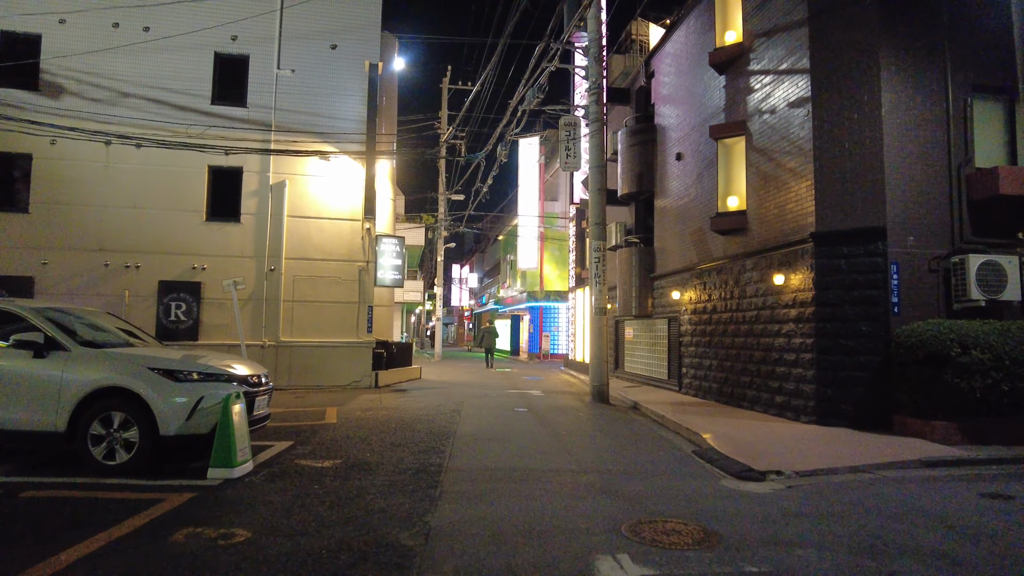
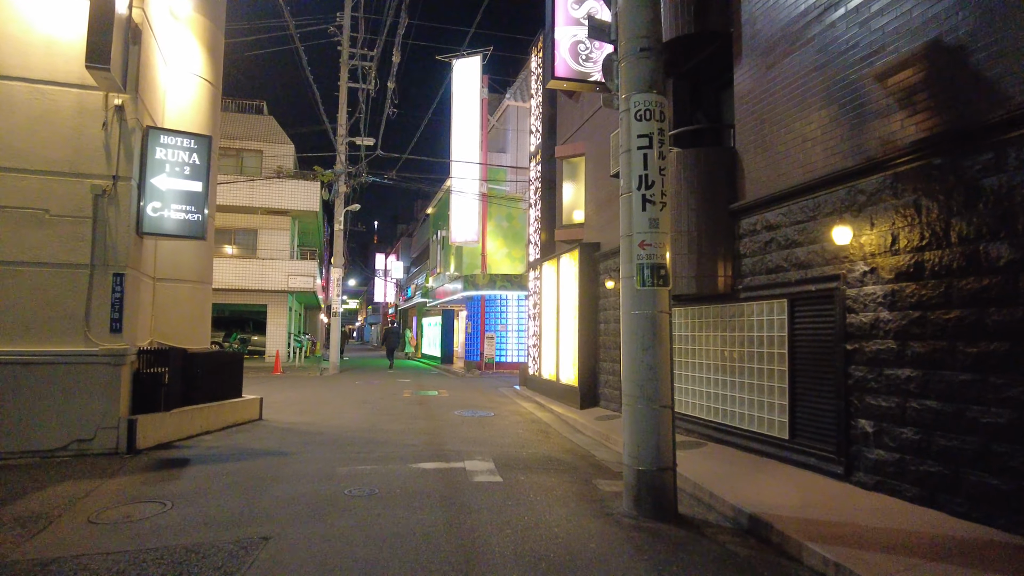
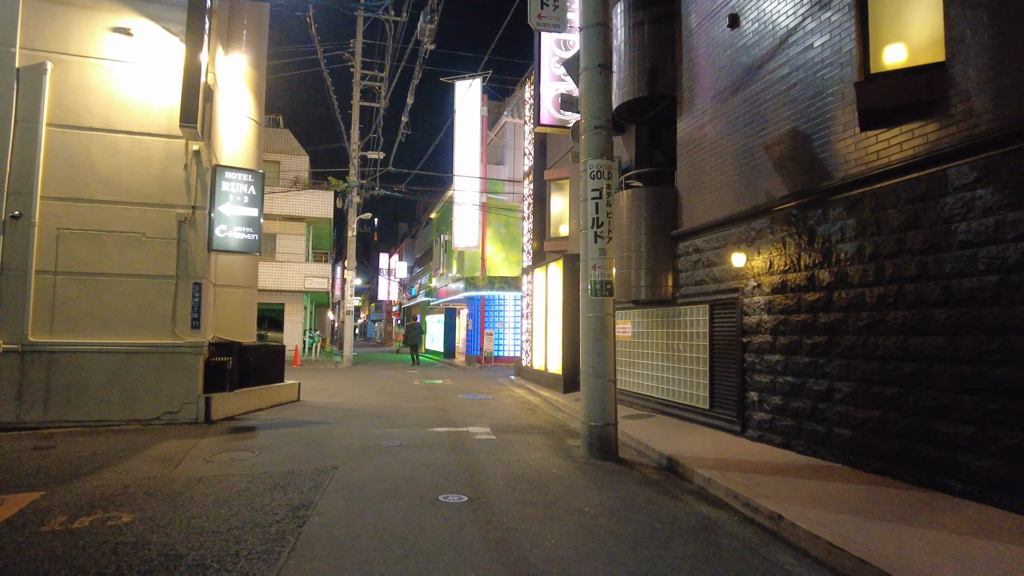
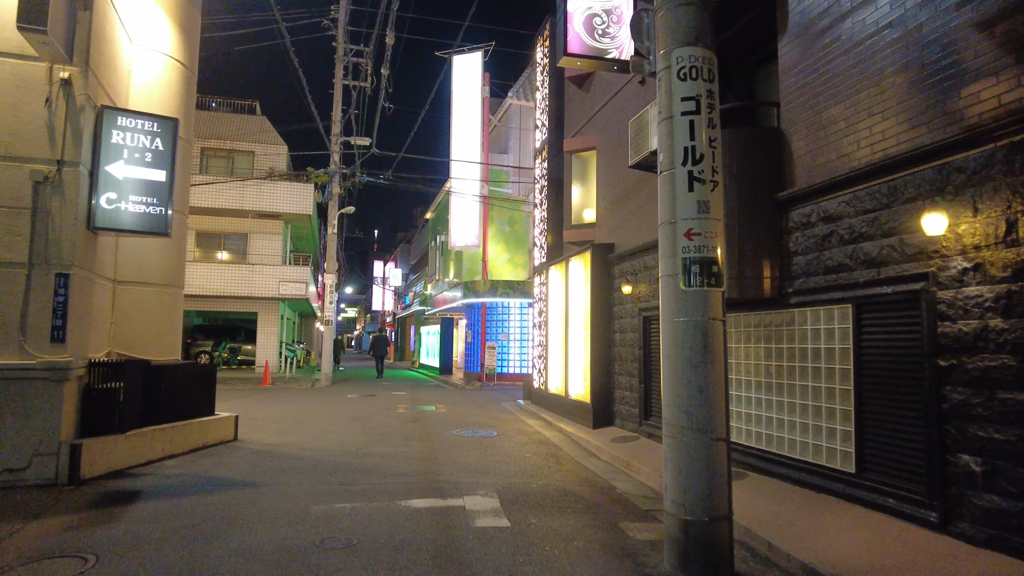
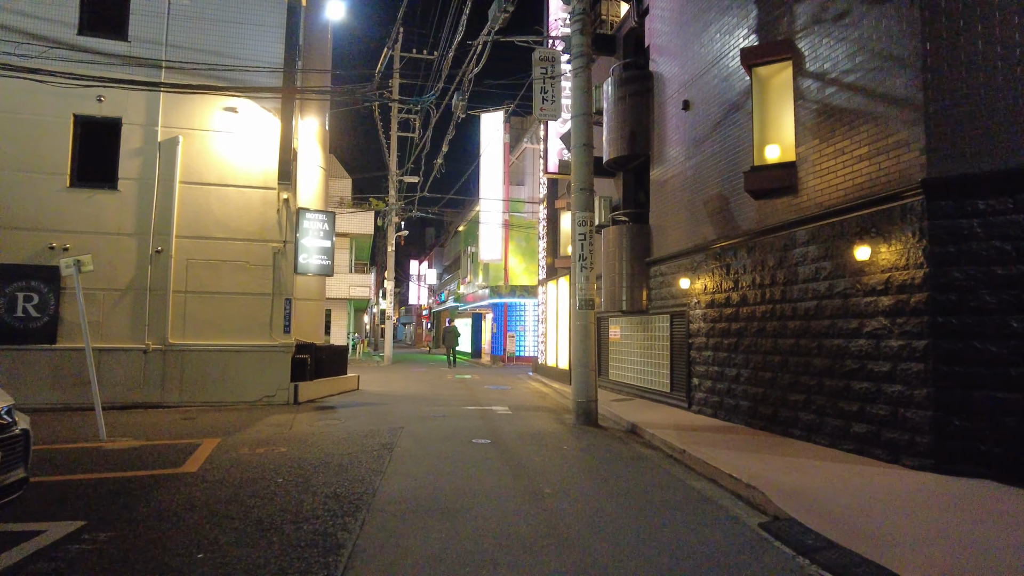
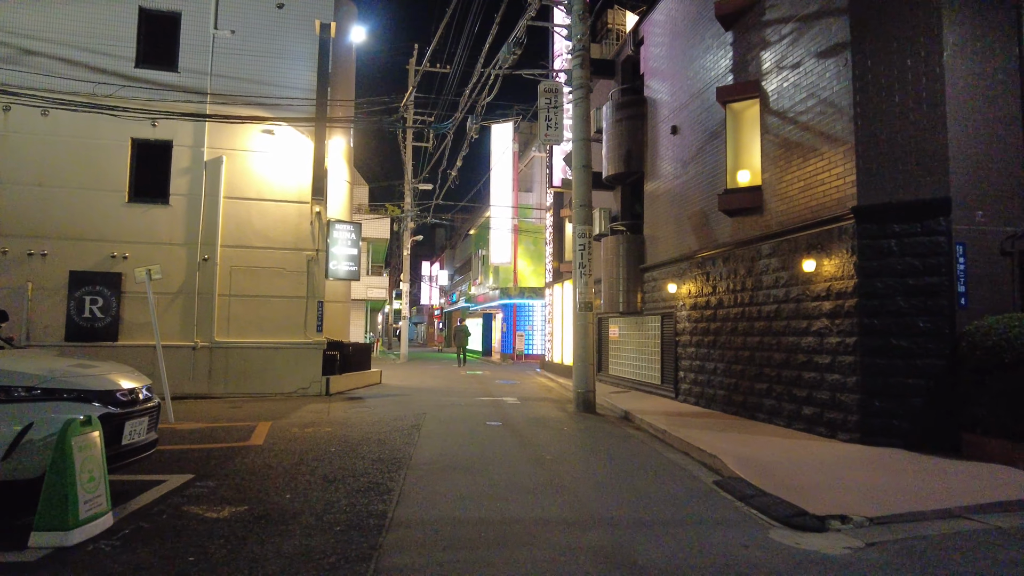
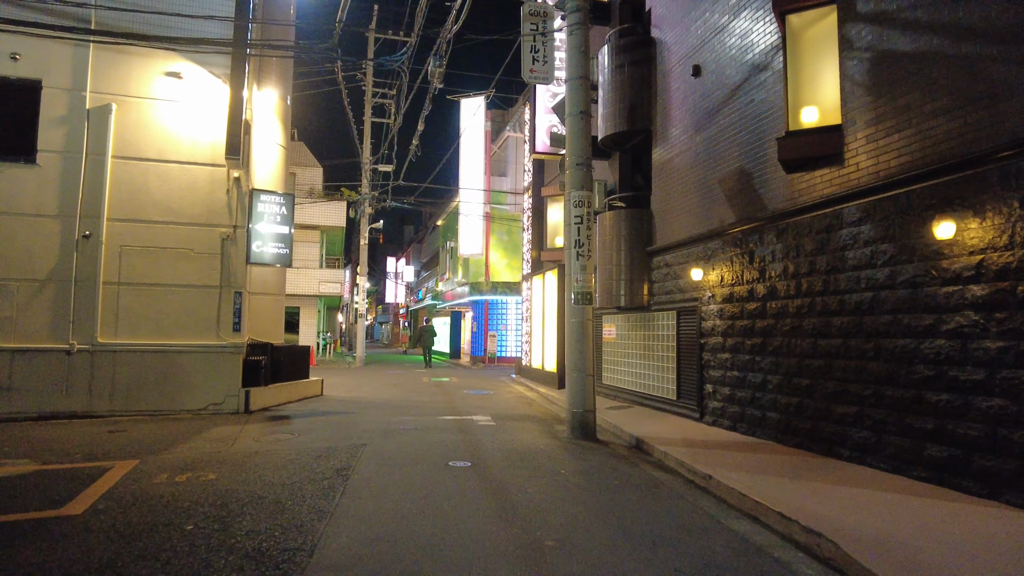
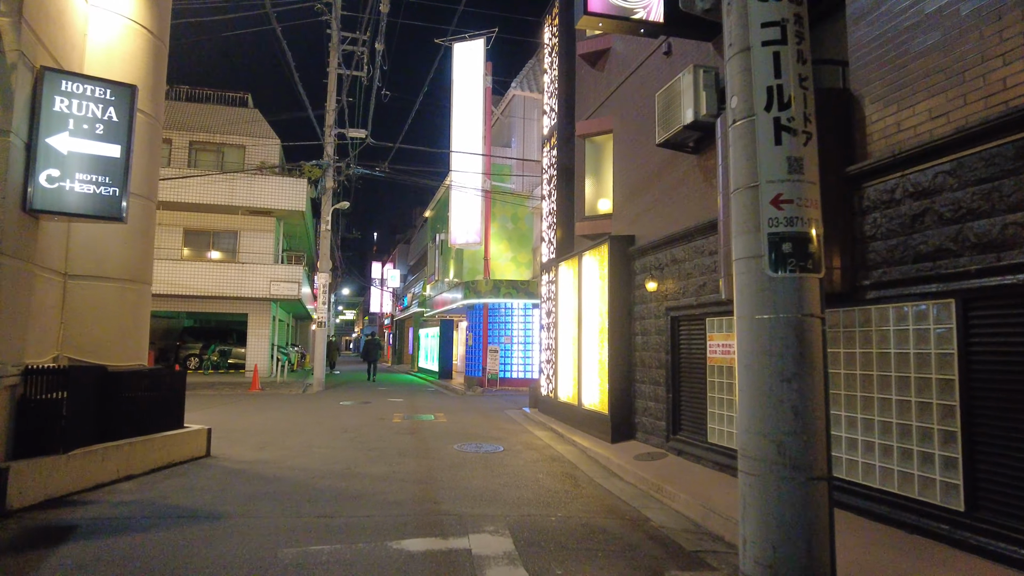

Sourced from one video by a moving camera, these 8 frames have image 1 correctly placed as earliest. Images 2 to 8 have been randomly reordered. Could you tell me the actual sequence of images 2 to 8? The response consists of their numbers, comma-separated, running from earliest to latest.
6, 5, 7, 3, 2, 4, 8
